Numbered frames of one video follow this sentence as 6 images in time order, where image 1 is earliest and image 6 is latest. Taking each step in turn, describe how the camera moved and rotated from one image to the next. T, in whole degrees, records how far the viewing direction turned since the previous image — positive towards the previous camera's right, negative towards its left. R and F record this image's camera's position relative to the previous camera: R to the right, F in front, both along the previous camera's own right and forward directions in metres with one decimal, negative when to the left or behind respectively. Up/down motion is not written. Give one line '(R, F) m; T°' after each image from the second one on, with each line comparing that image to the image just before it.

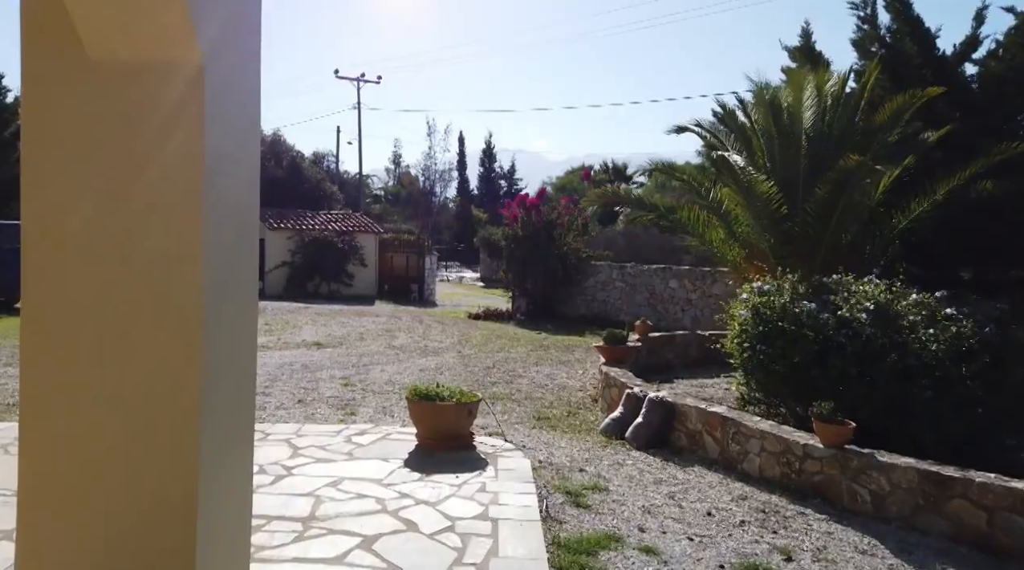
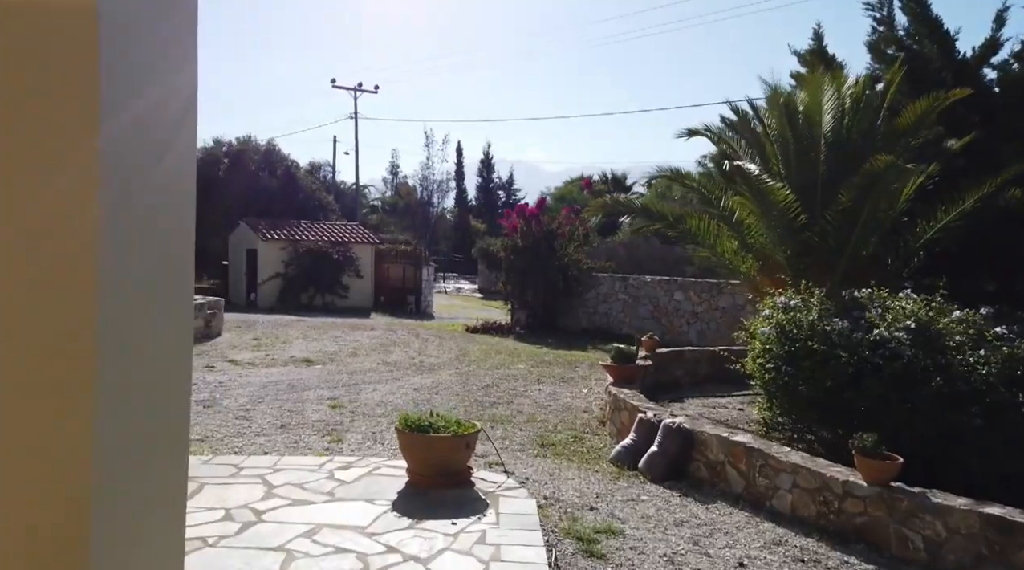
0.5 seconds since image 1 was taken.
(0.0, +0.5) m; 0°
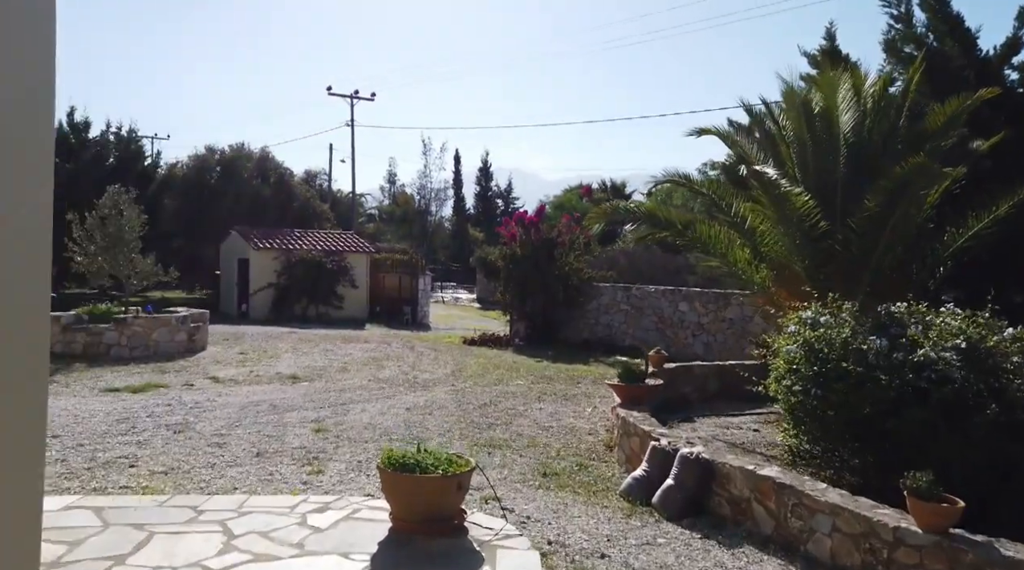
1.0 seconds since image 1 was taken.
(0.0, +0.6) m; 0°
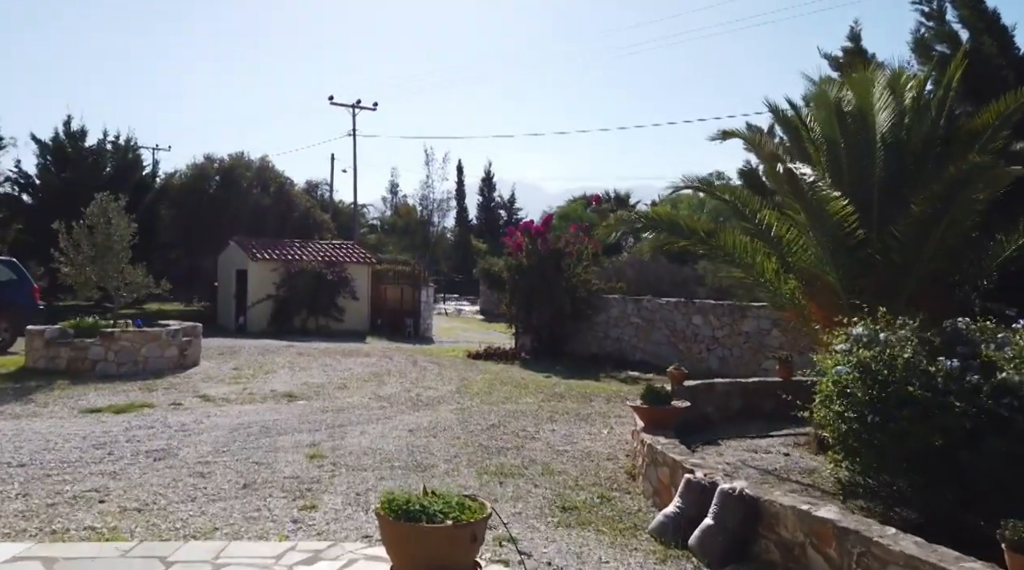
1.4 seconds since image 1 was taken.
(-0.1, +0.6) m; 0°
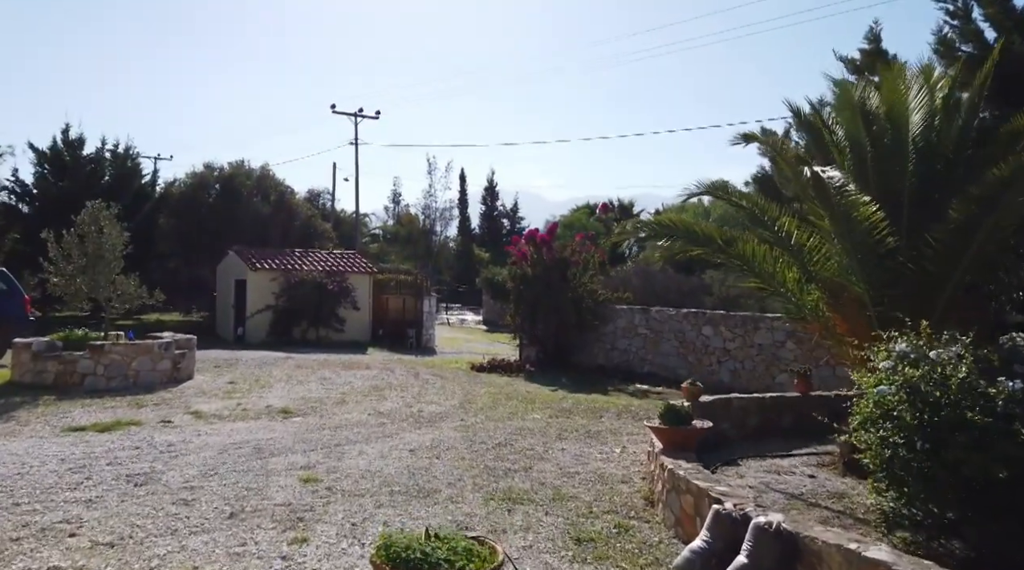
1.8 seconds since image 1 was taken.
(-0.1, +0.4) m; 0°
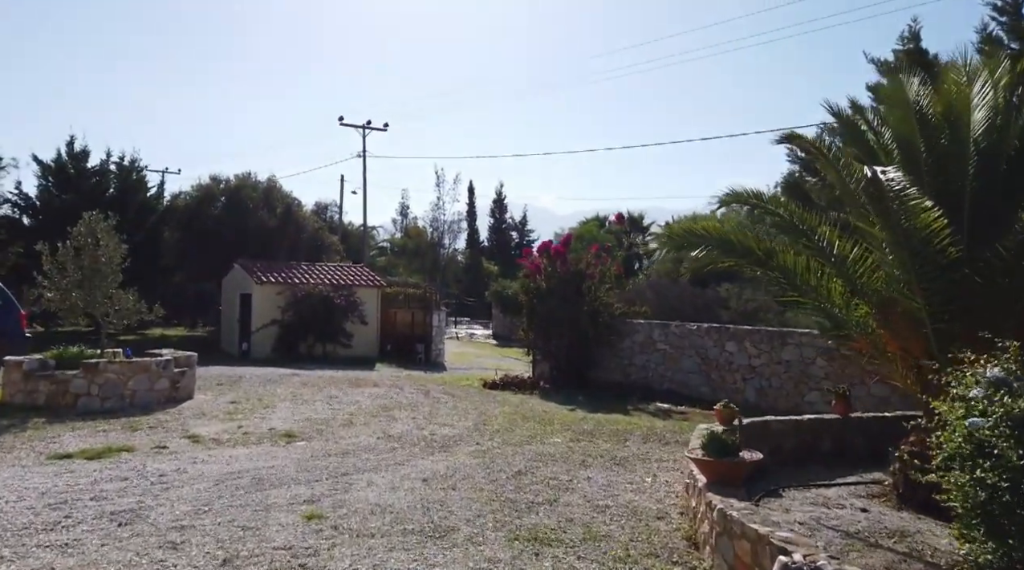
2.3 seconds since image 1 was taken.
(-0.1, +0.6) m; -1°
